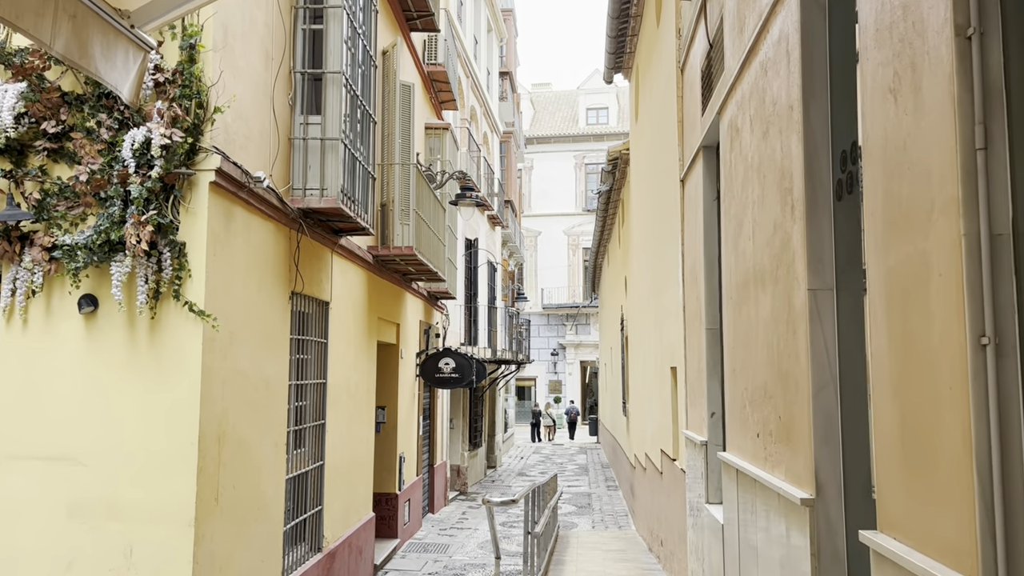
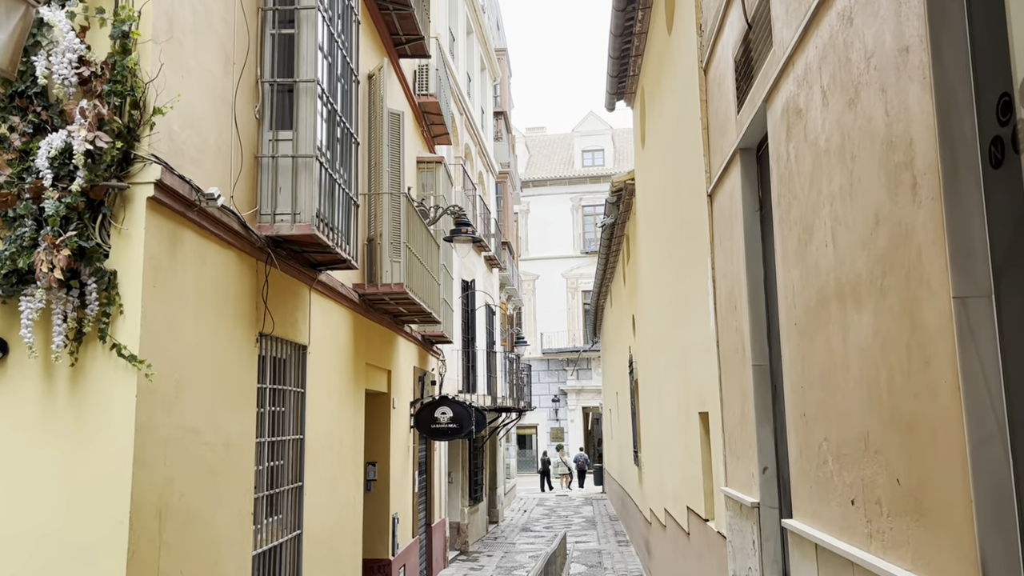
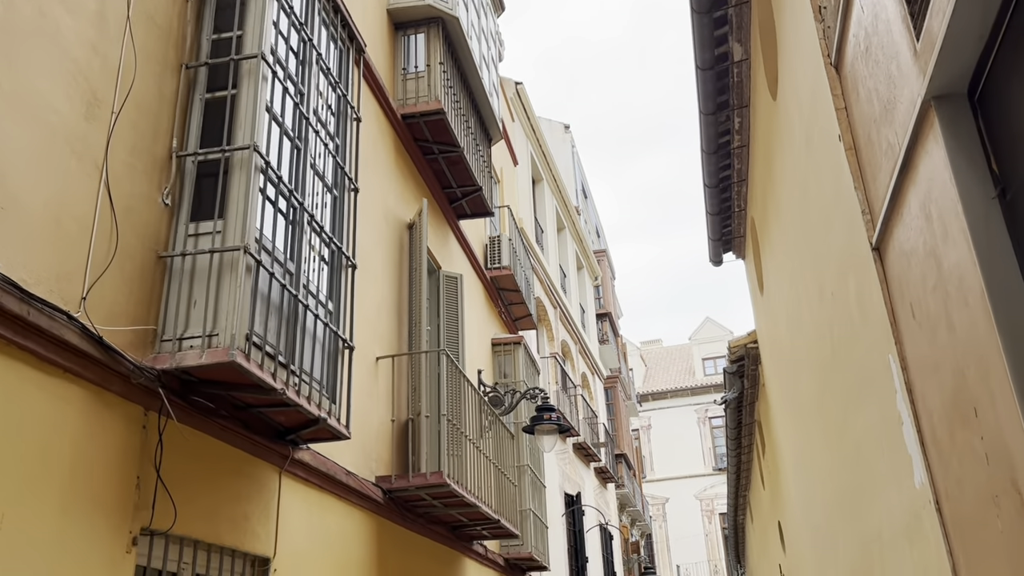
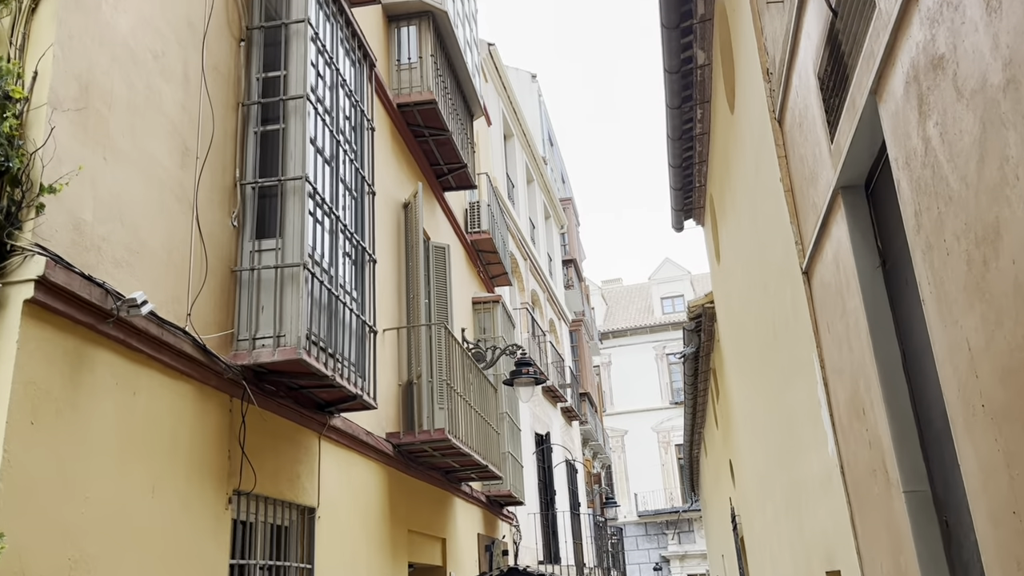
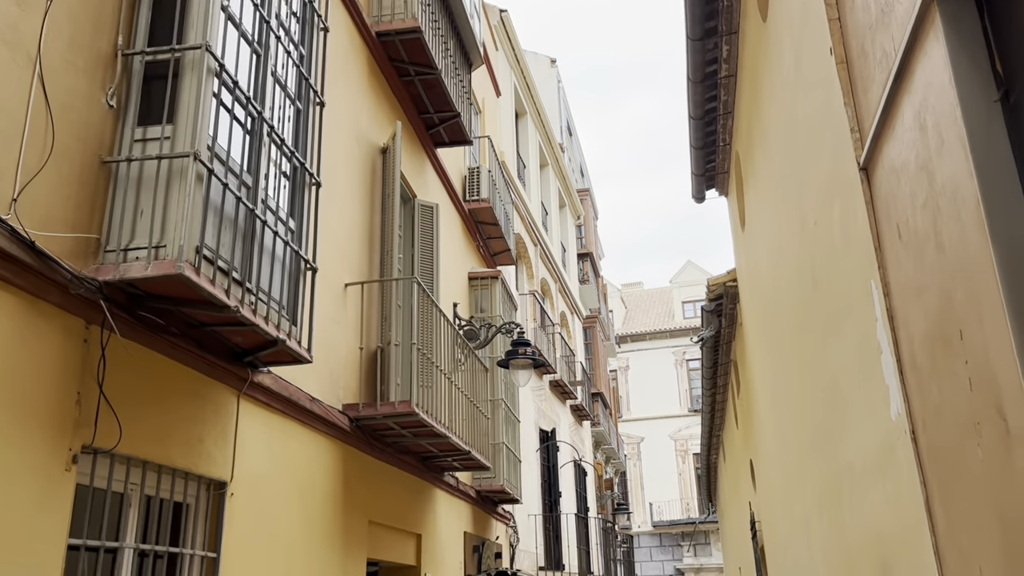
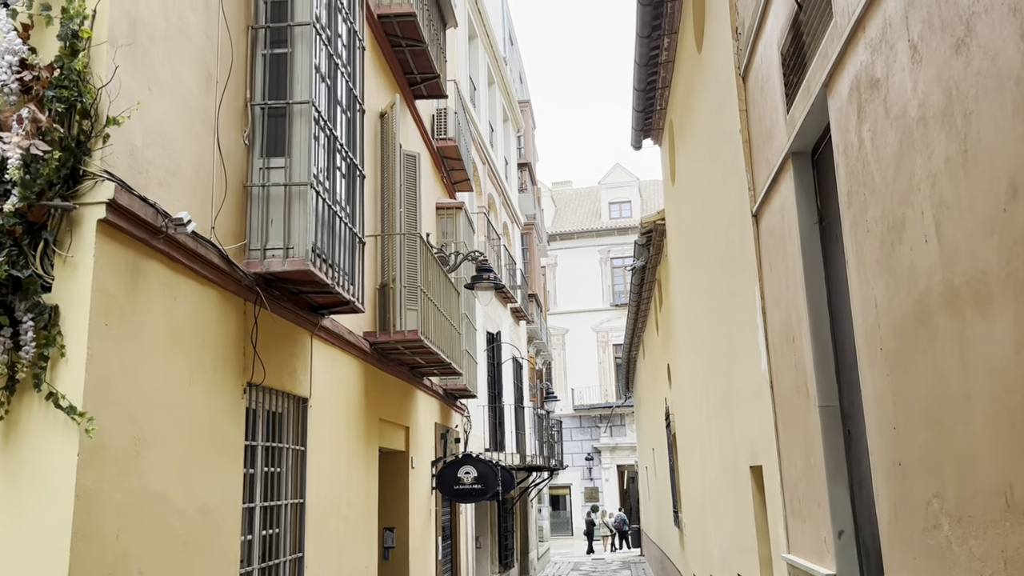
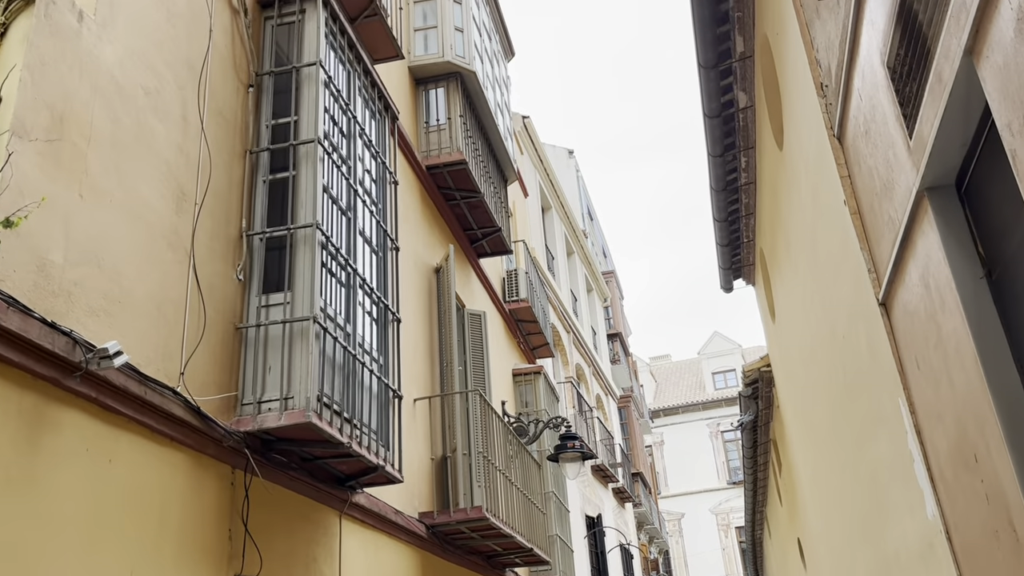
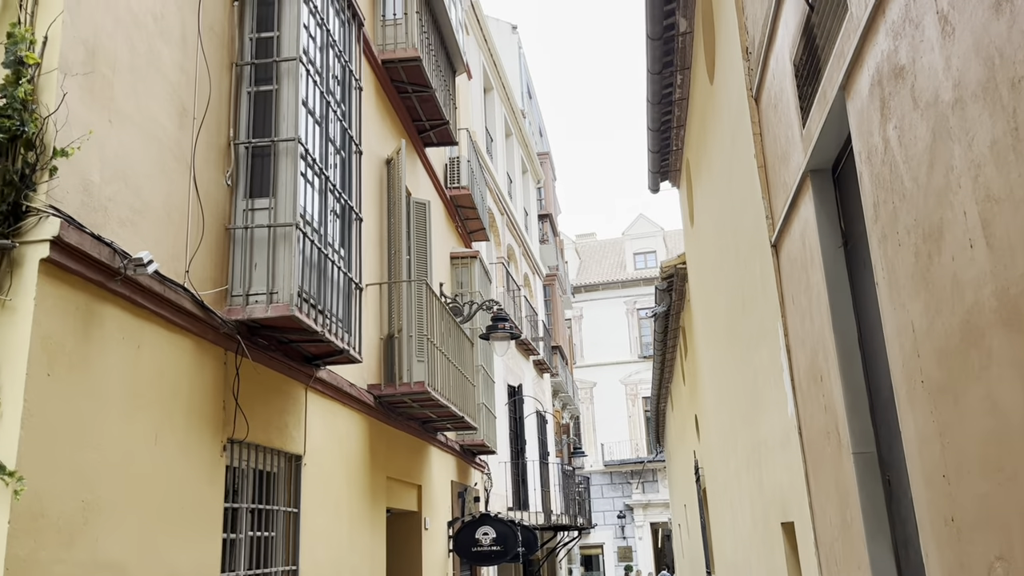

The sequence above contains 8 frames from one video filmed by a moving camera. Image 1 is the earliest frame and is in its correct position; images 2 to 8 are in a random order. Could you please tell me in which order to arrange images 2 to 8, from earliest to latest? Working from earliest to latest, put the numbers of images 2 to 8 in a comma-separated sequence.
2, 6, 8, 4, 7, 3, 5
